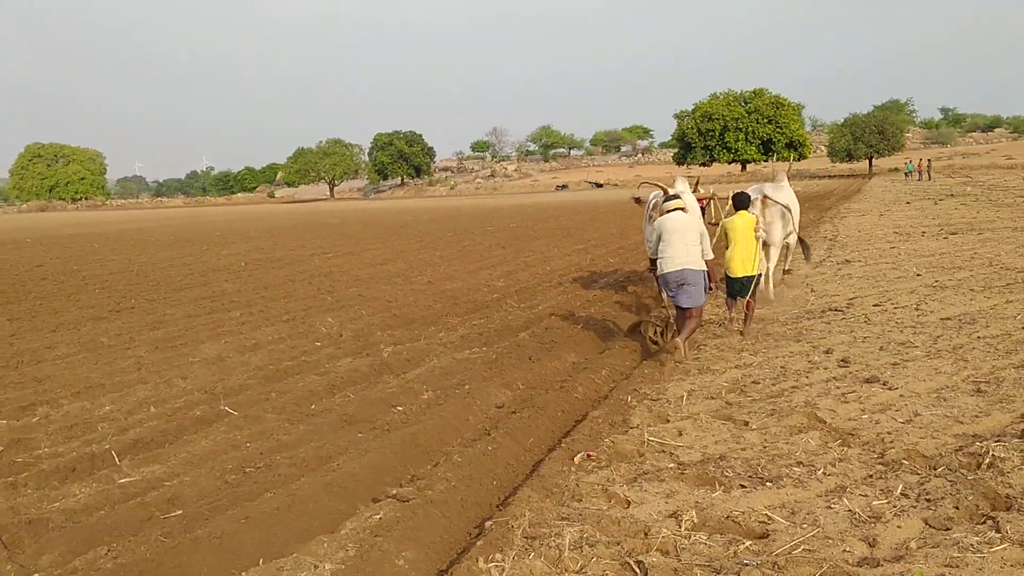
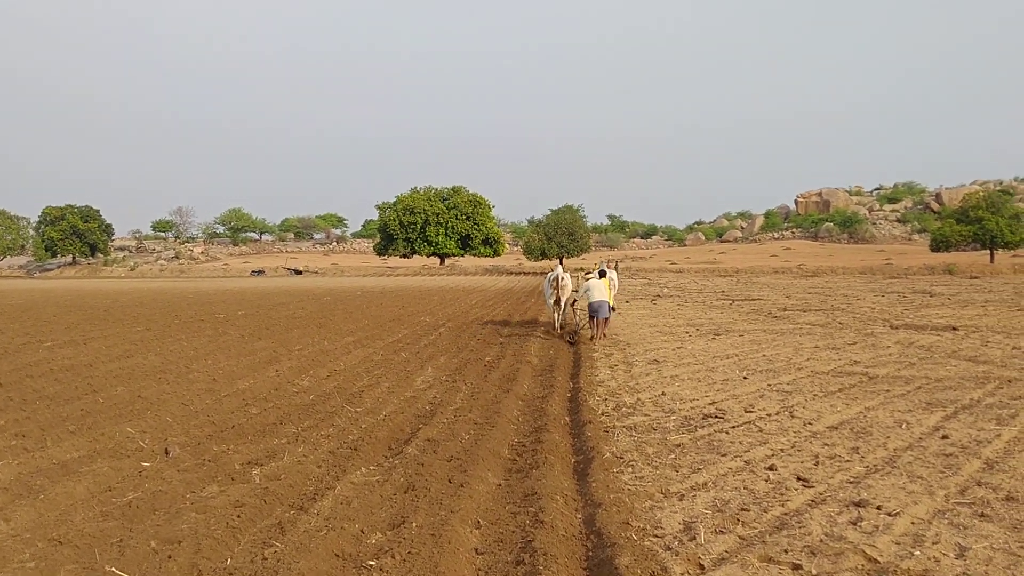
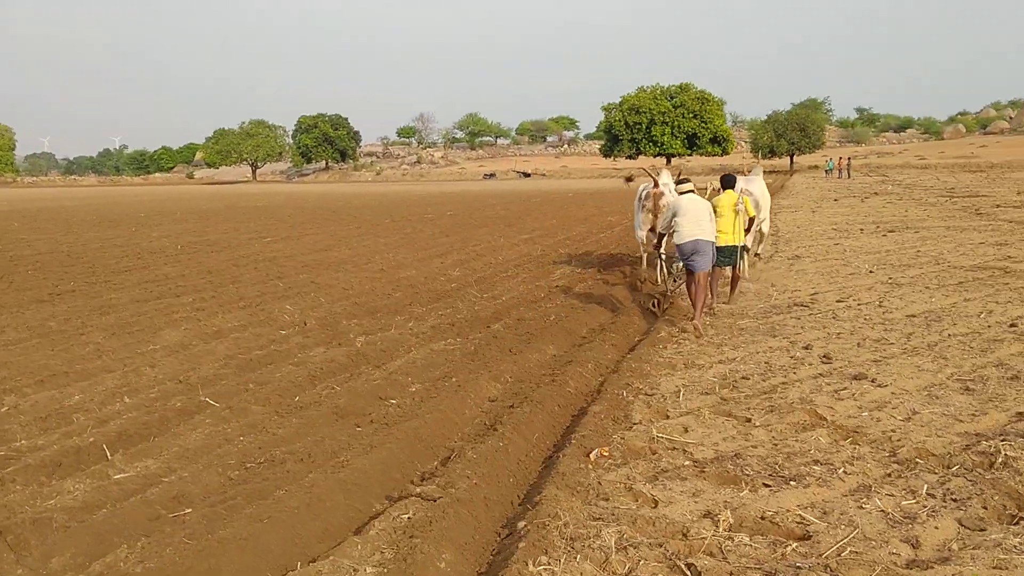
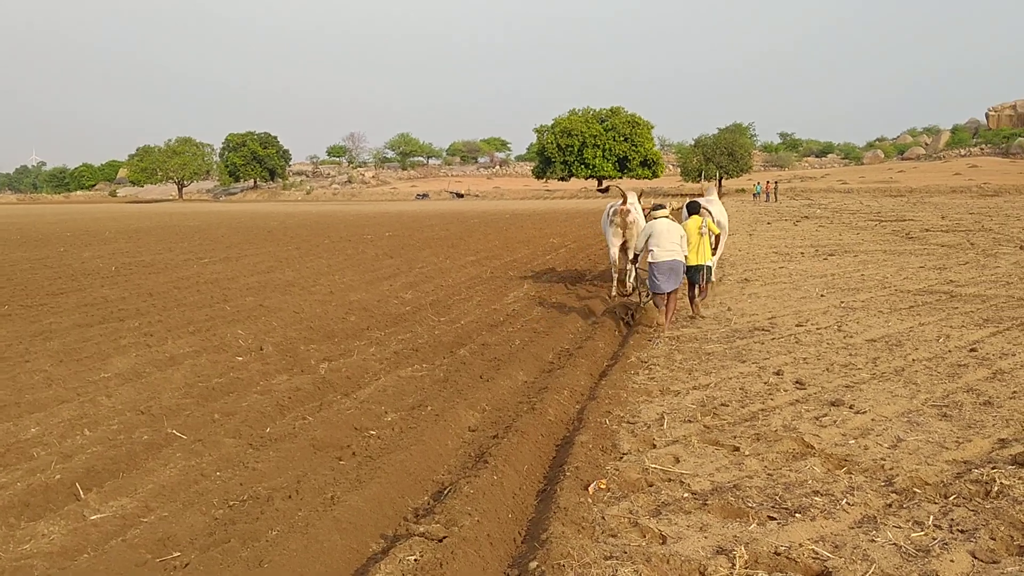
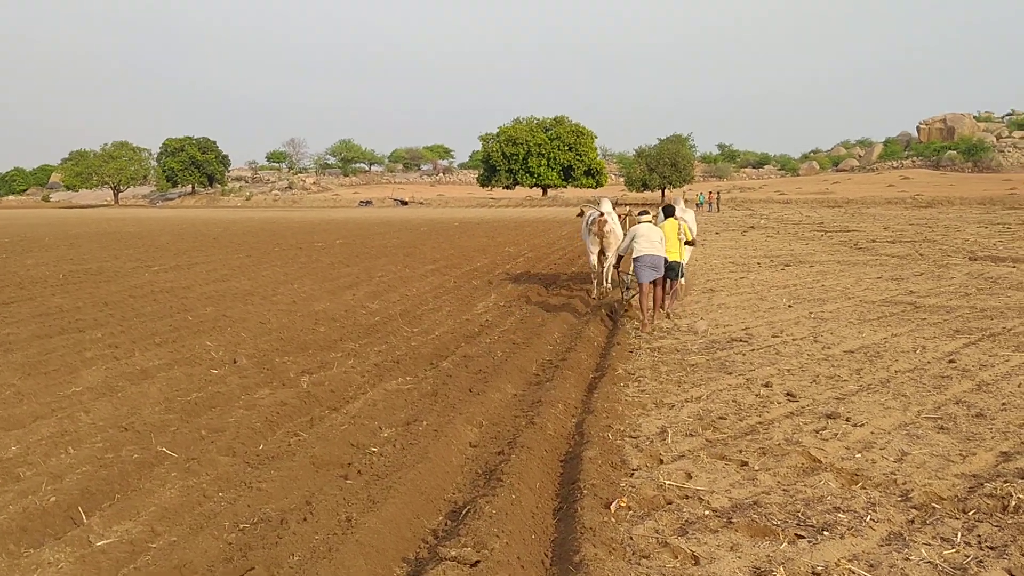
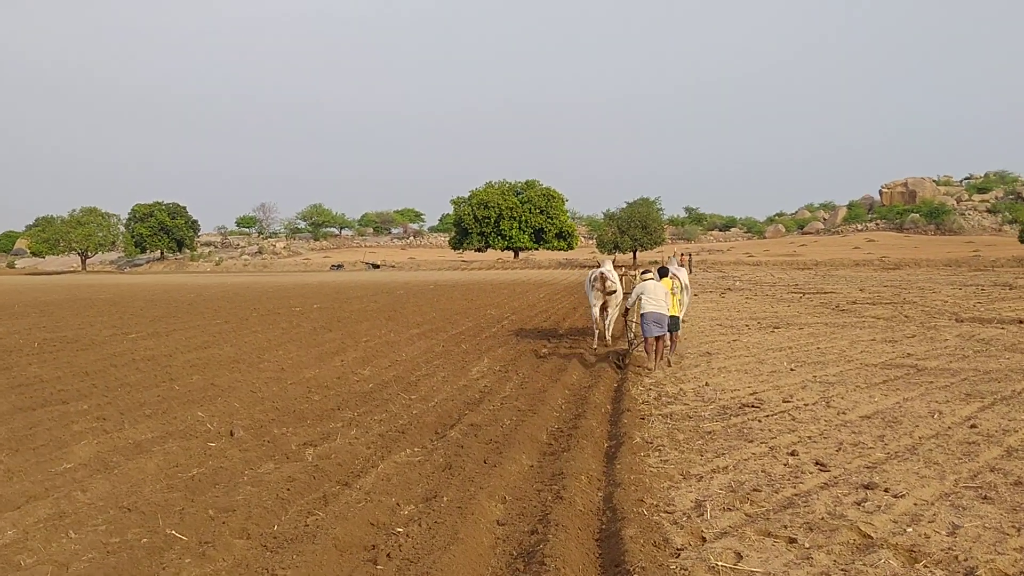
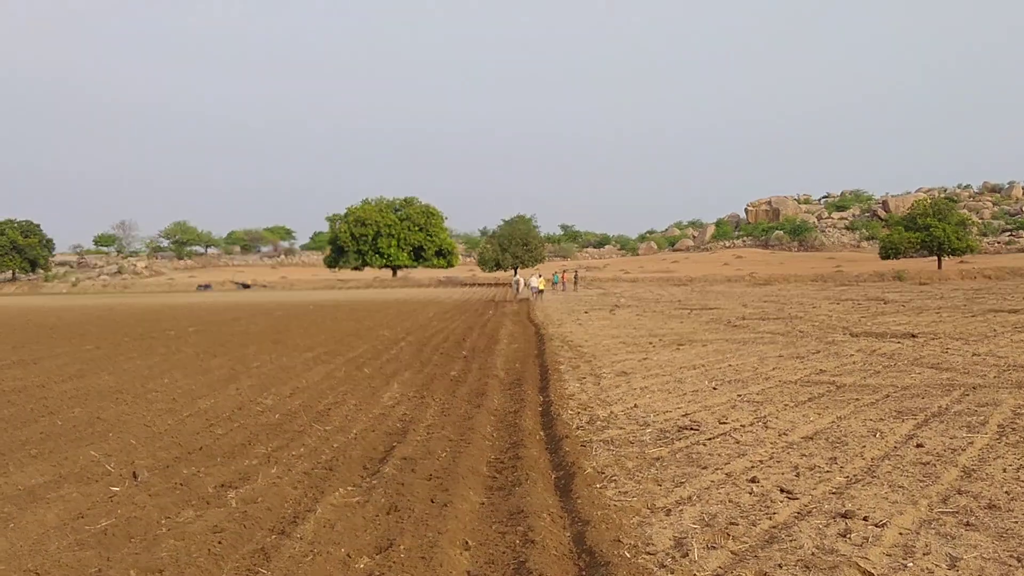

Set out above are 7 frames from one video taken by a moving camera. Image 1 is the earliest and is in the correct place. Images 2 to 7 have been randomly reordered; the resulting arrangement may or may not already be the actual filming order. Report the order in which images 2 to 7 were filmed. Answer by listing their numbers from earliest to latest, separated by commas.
3, 4, 5, 6, 2, 7
